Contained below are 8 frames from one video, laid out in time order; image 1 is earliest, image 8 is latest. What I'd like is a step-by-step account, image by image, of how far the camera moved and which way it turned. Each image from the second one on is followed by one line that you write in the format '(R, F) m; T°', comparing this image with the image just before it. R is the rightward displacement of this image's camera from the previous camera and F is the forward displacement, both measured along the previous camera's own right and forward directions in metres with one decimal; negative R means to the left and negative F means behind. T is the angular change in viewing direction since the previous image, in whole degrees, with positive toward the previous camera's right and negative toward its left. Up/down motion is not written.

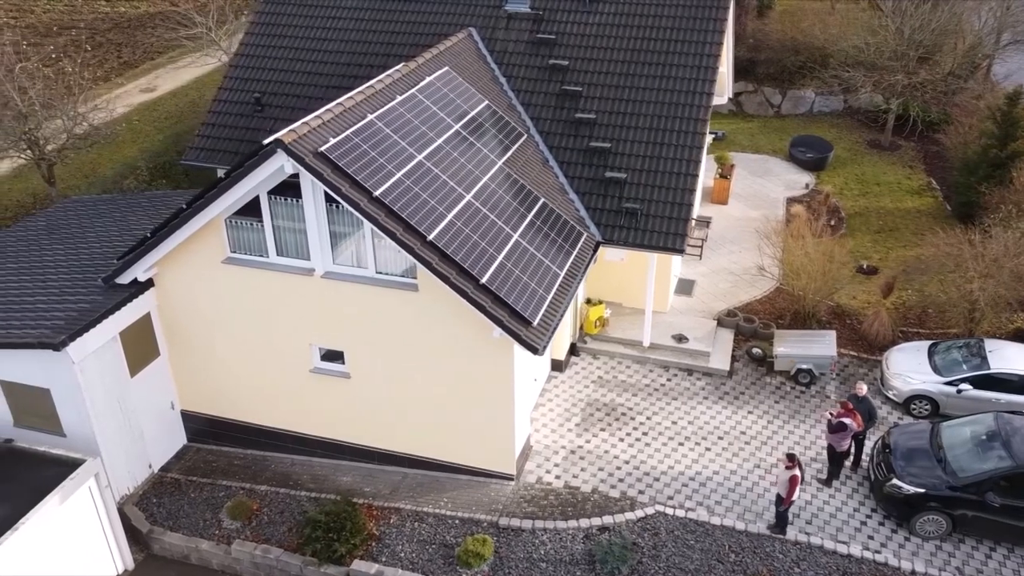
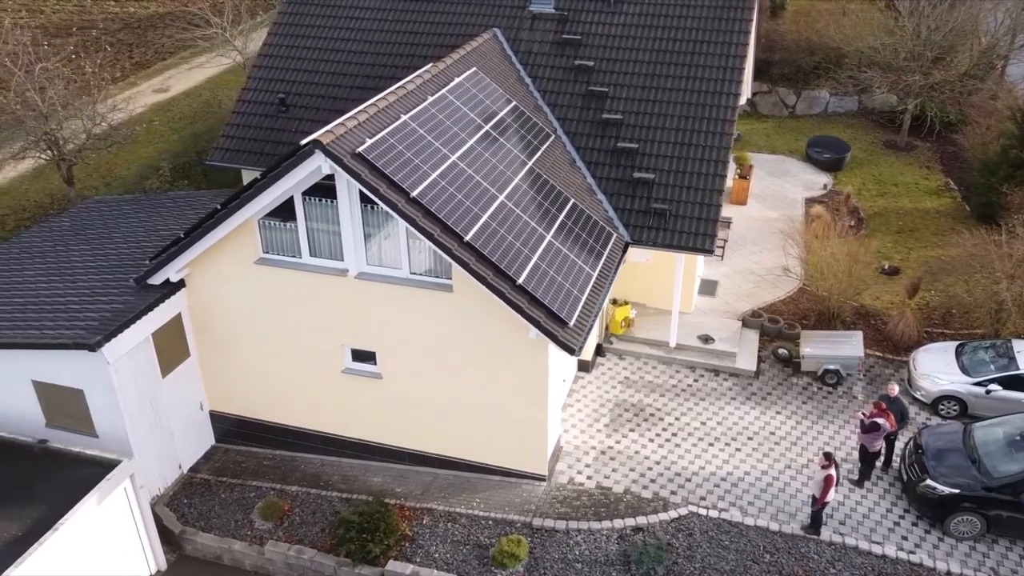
(-0.5, 0.0) m; 0°
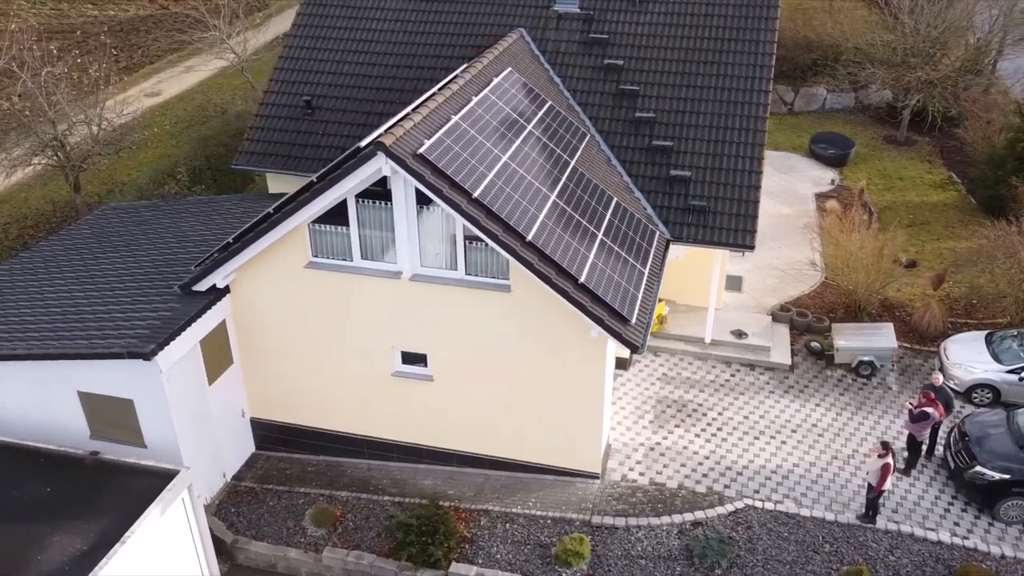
(-1.3, 0.0) m; +2°
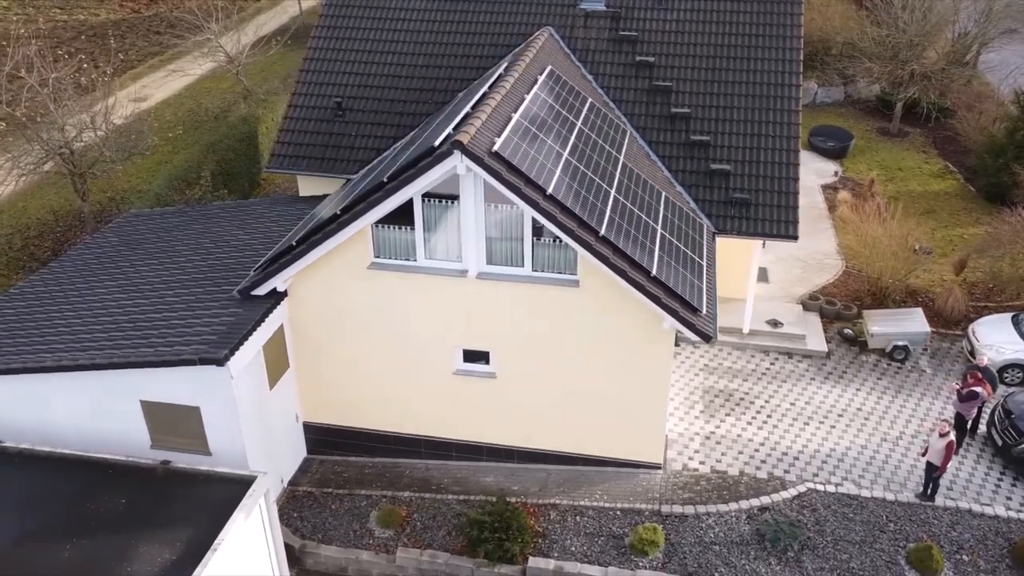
(-1.6, -0.1) m; +3°
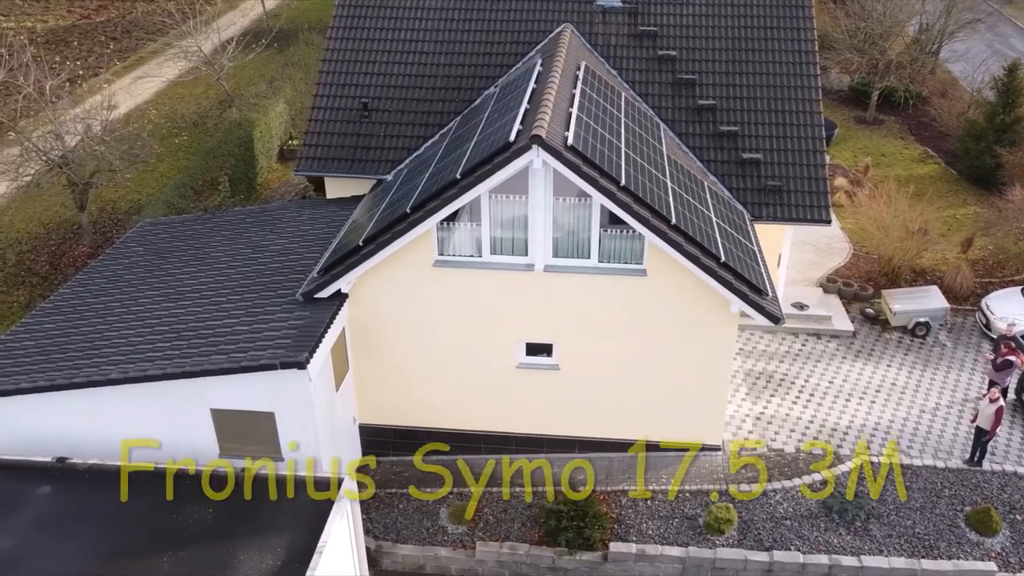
(-2.0, -0.1) m; +4°
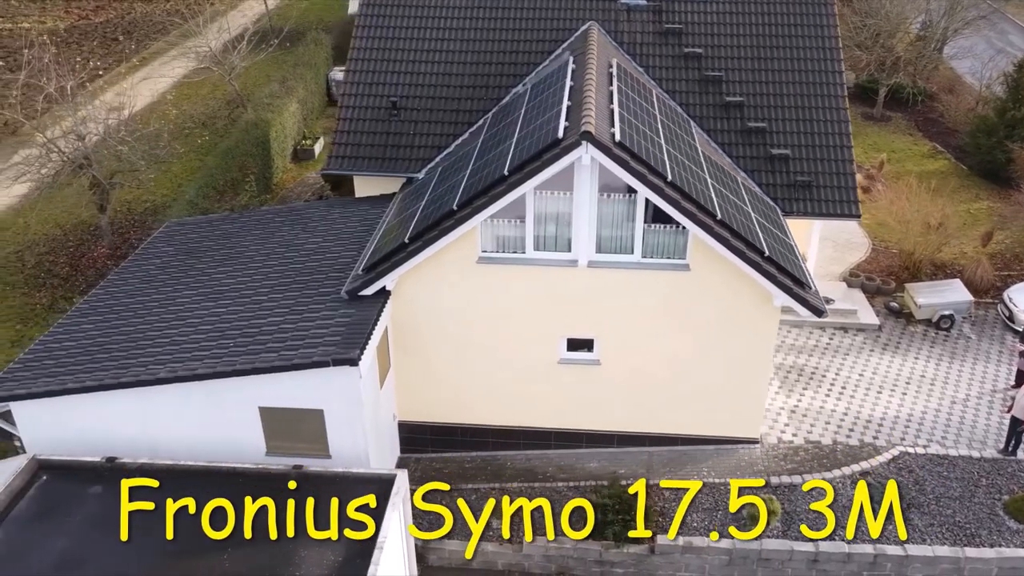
(-0.9, -0.1) m; +1°
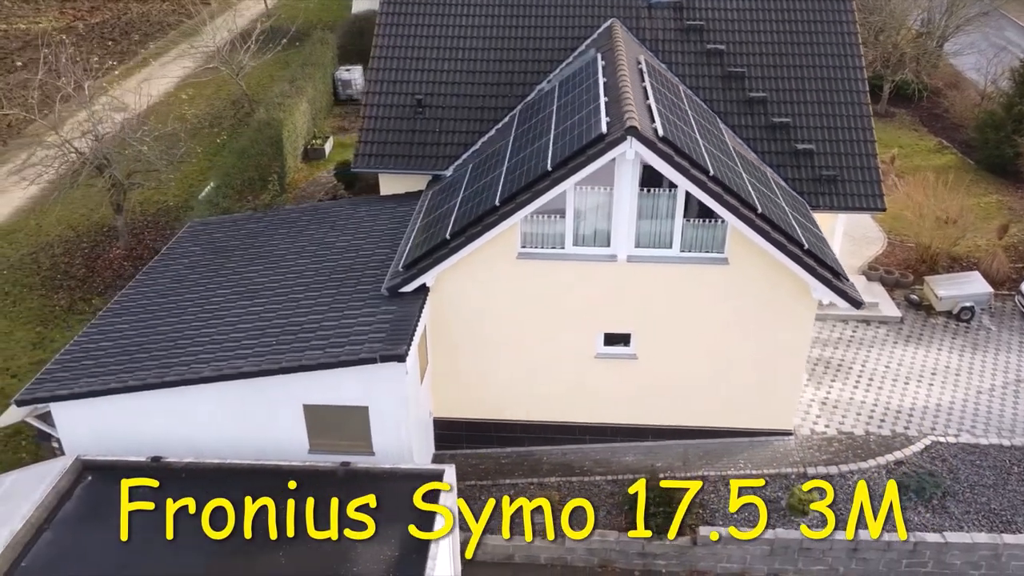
(-0.8, -0.1) m; +1°
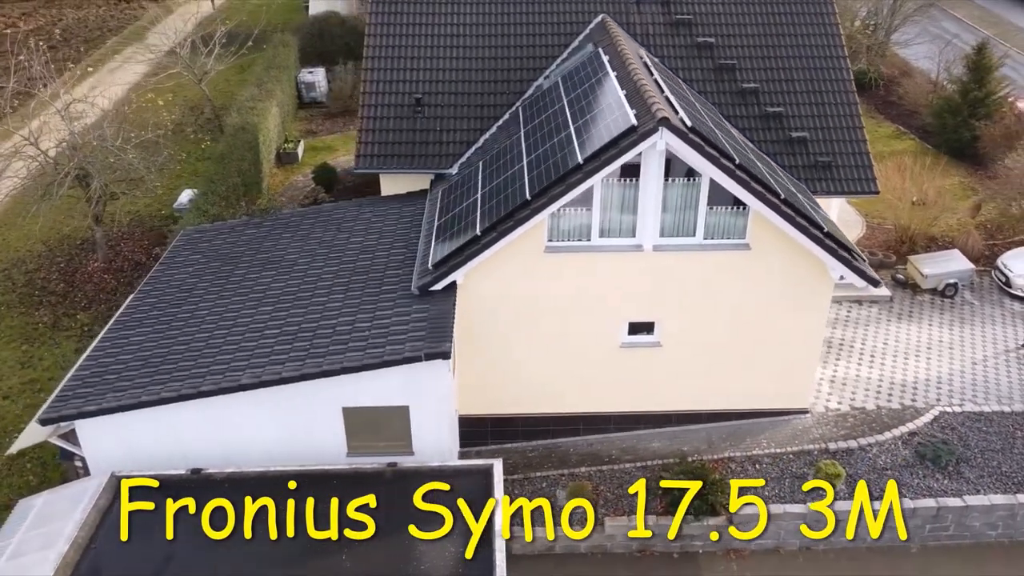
(-1.5, 0.0) m; +5°
